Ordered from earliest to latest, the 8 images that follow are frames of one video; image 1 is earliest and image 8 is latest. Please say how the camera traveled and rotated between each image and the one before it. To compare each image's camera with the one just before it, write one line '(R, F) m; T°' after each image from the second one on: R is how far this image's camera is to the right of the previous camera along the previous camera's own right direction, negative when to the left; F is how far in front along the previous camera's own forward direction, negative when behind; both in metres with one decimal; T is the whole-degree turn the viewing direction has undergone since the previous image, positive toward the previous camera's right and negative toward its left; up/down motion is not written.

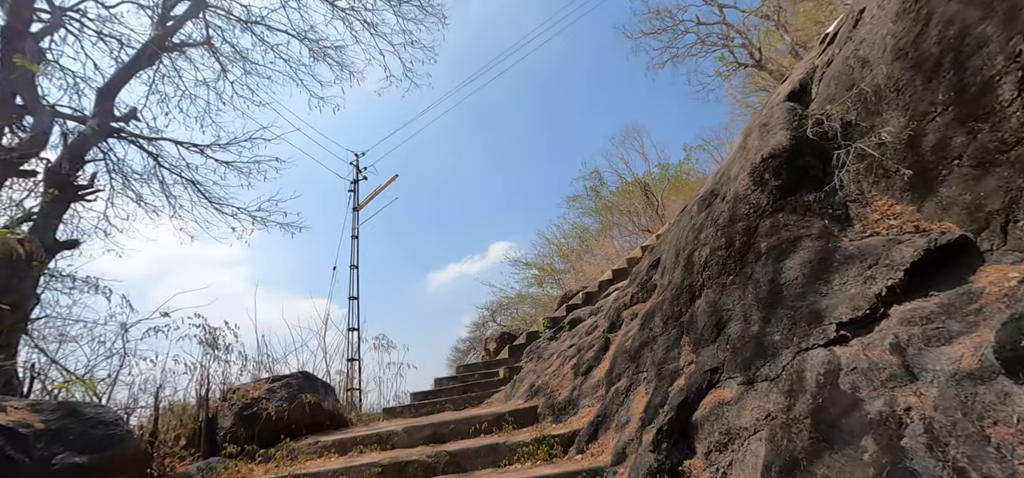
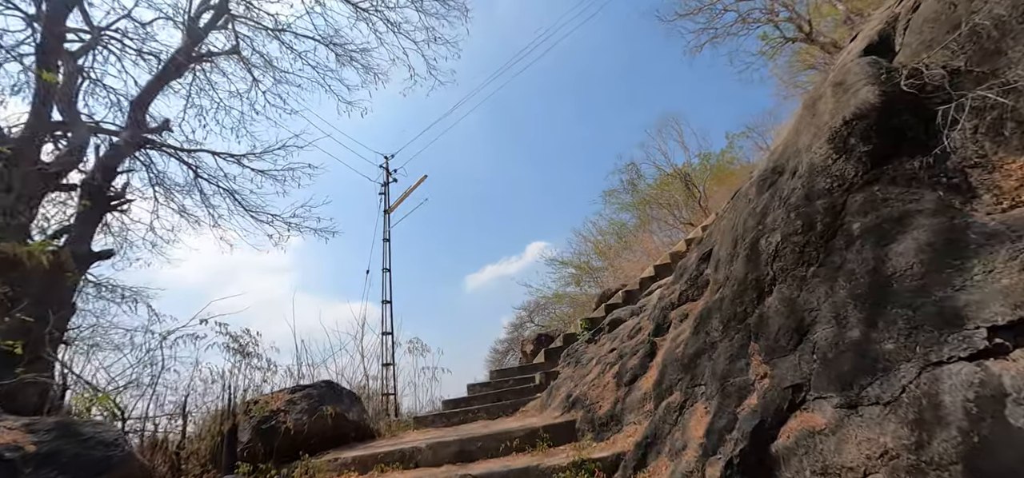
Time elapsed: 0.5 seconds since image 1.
(+0.1, +0.3) m; -5°
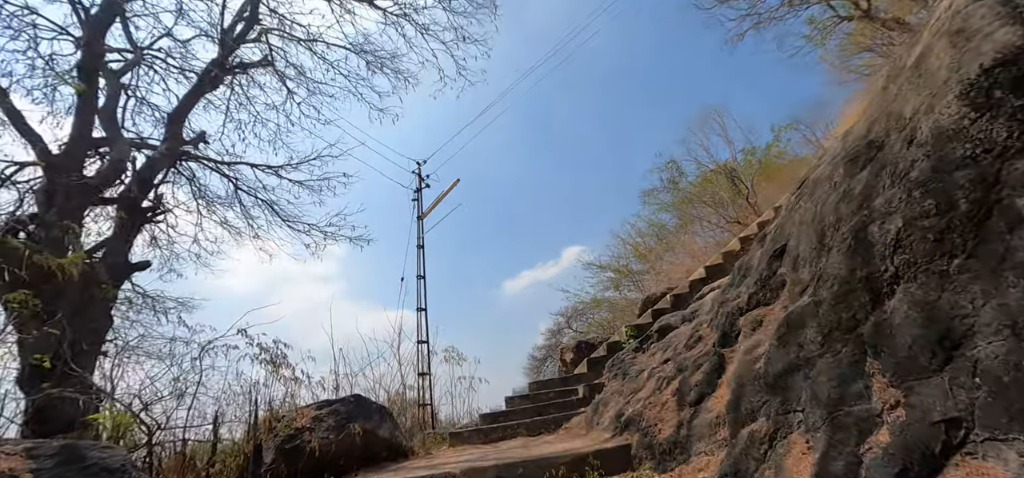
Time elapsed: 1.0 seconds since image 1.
(0.0, +0.3) m; -5°
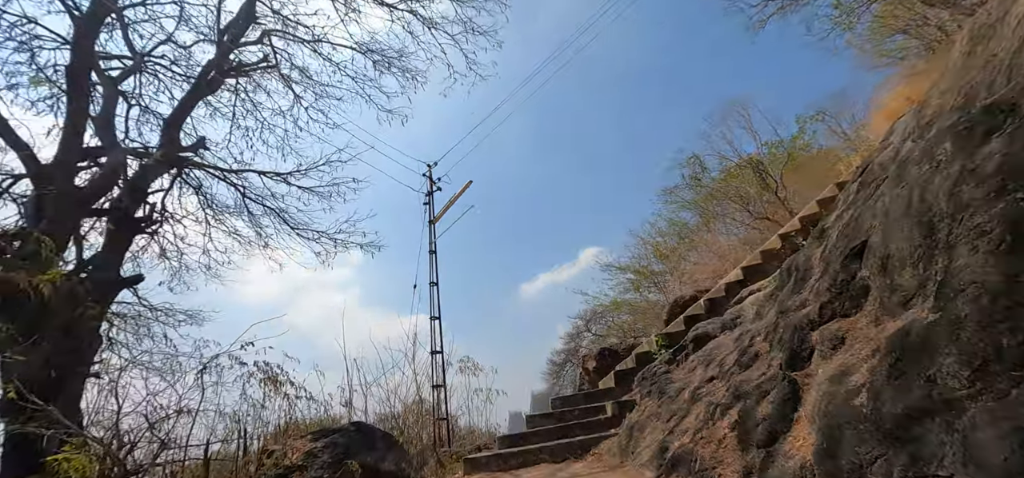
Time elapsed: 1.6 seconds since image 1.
(0.0, +0.4) m; -2°
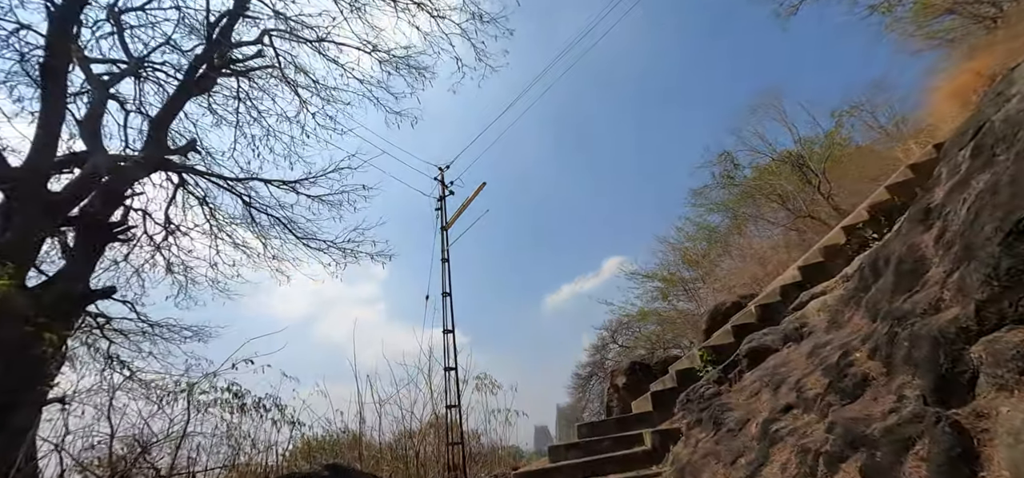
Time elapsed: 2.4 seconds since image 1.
(+0.1, +0.6) m; -3°
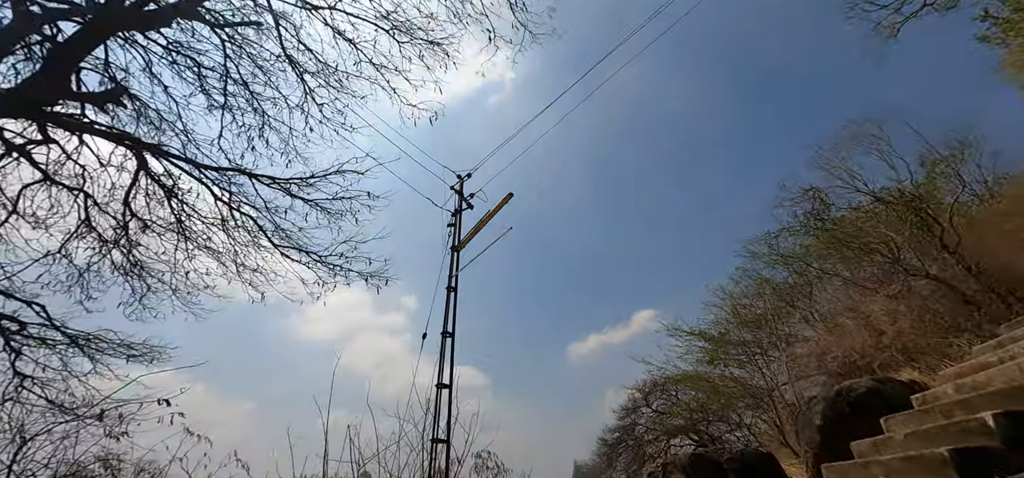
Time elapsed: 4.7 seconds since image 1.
(0.0, +1.7) m; -4°
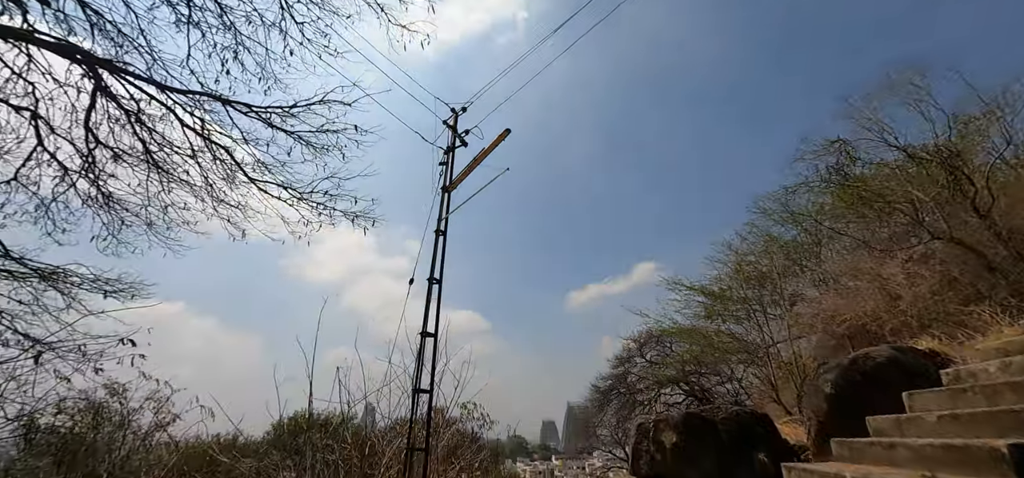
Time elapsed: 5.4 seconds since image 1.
(+0.1, +0.4) m; 0°
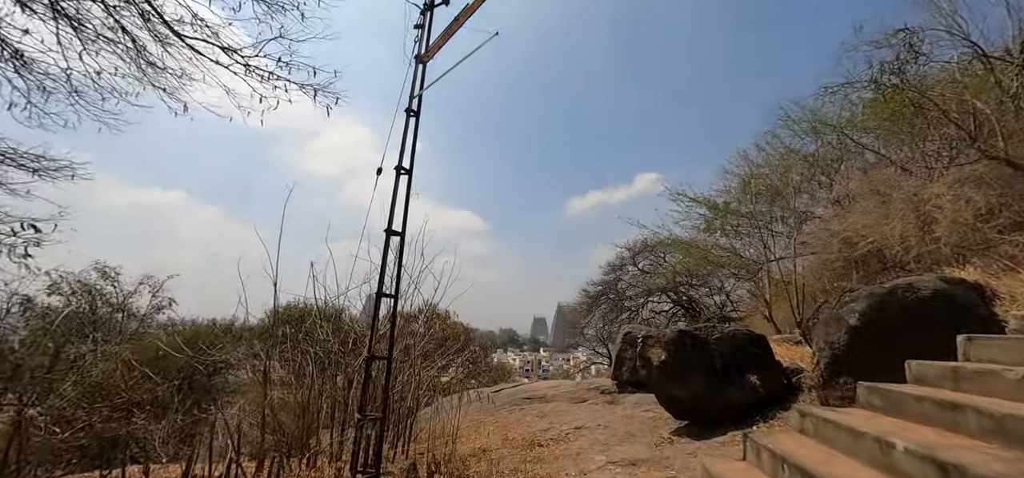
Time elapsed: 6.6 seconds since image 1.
(+0.2, +0.7) m; 0°
